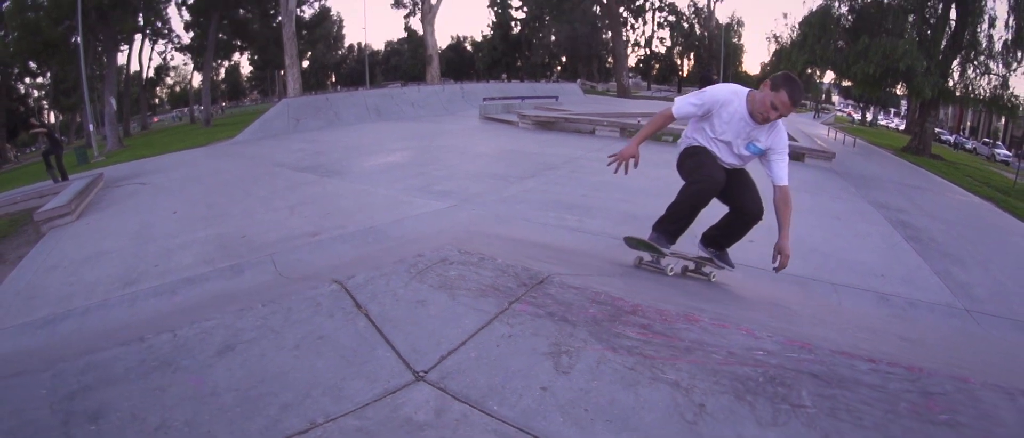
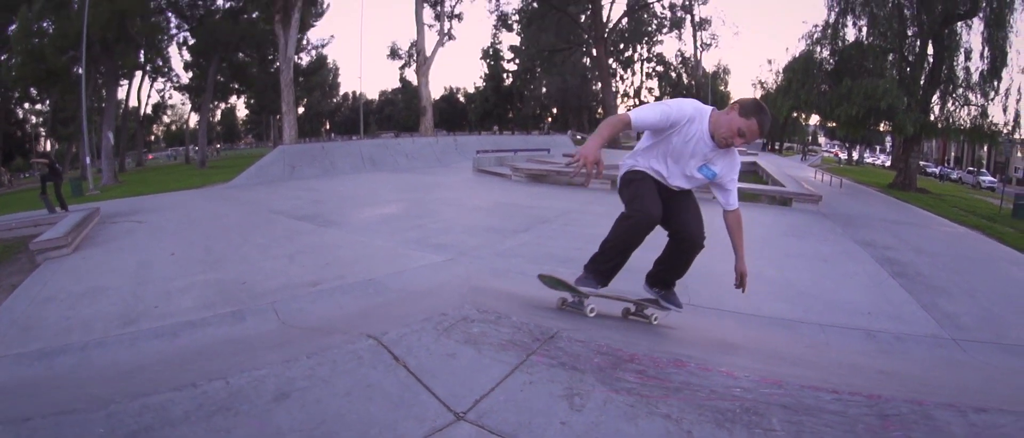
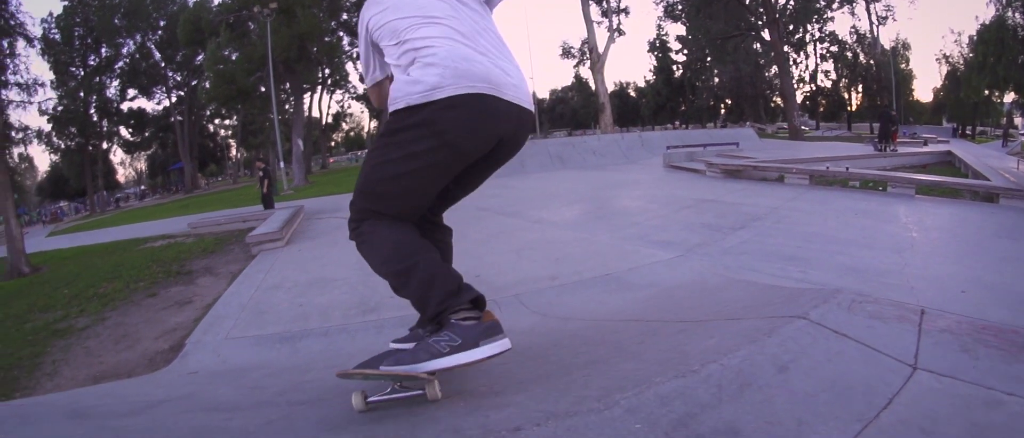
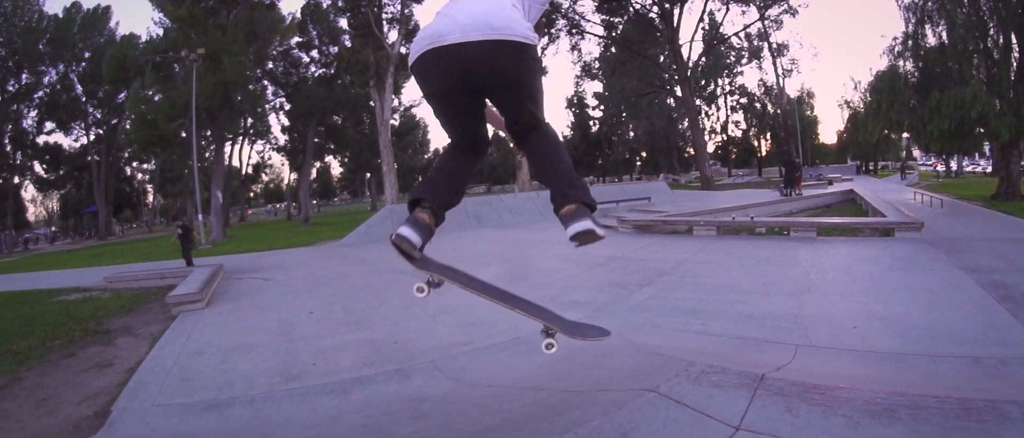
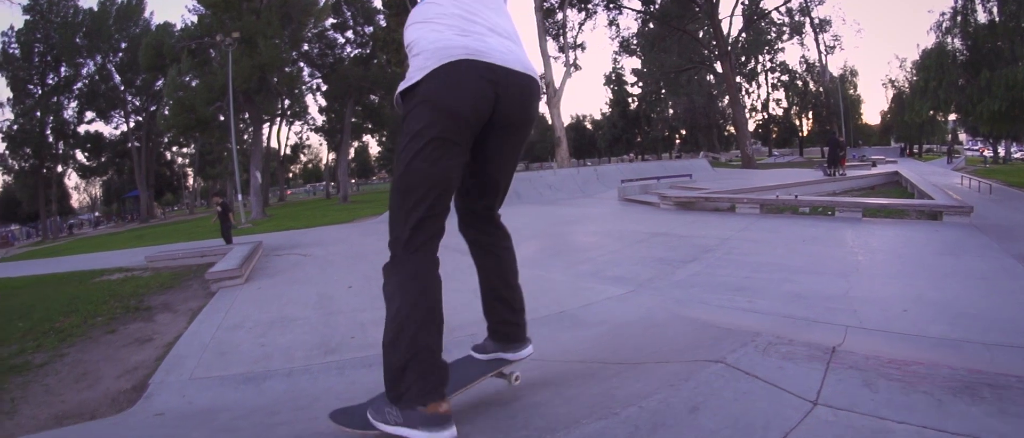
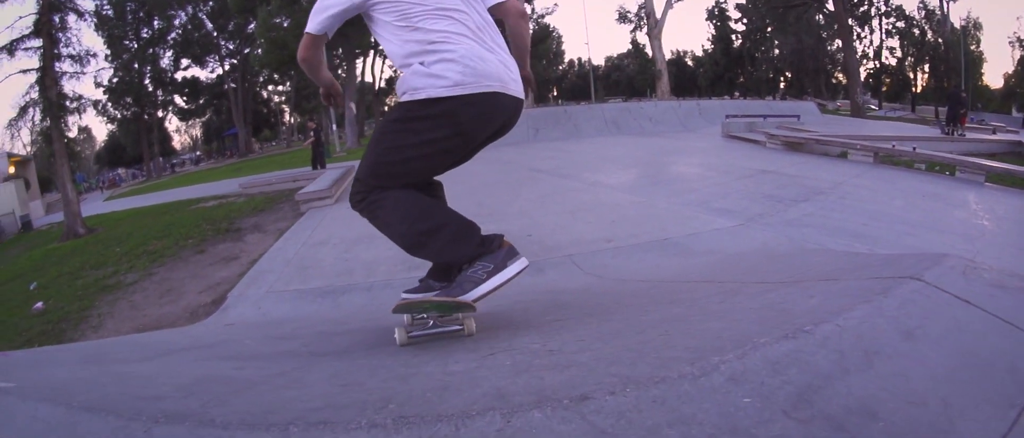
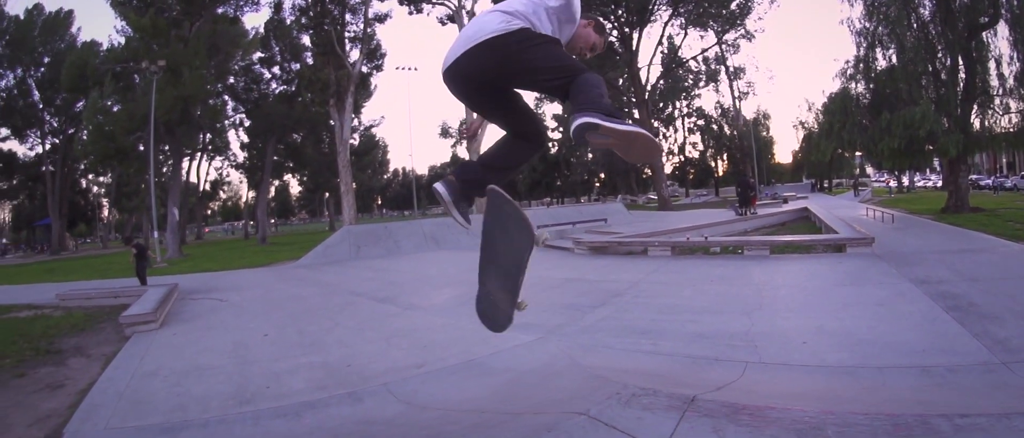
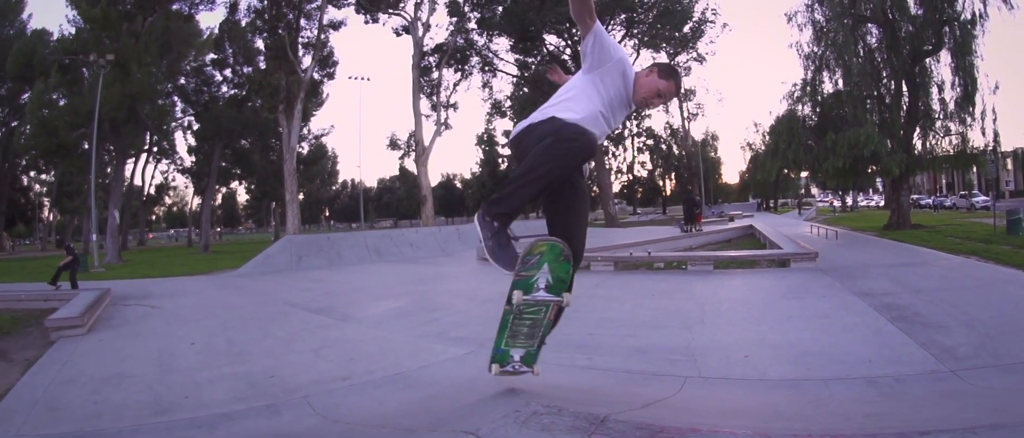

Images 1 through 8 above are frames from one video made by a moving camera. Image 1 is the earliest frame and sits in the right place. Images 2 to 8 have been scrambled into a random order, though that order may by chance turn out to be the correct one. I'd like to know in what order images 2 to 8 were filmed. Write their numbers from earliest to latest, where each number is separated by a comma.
2, 8, 7, 4, 5, 3, 6
